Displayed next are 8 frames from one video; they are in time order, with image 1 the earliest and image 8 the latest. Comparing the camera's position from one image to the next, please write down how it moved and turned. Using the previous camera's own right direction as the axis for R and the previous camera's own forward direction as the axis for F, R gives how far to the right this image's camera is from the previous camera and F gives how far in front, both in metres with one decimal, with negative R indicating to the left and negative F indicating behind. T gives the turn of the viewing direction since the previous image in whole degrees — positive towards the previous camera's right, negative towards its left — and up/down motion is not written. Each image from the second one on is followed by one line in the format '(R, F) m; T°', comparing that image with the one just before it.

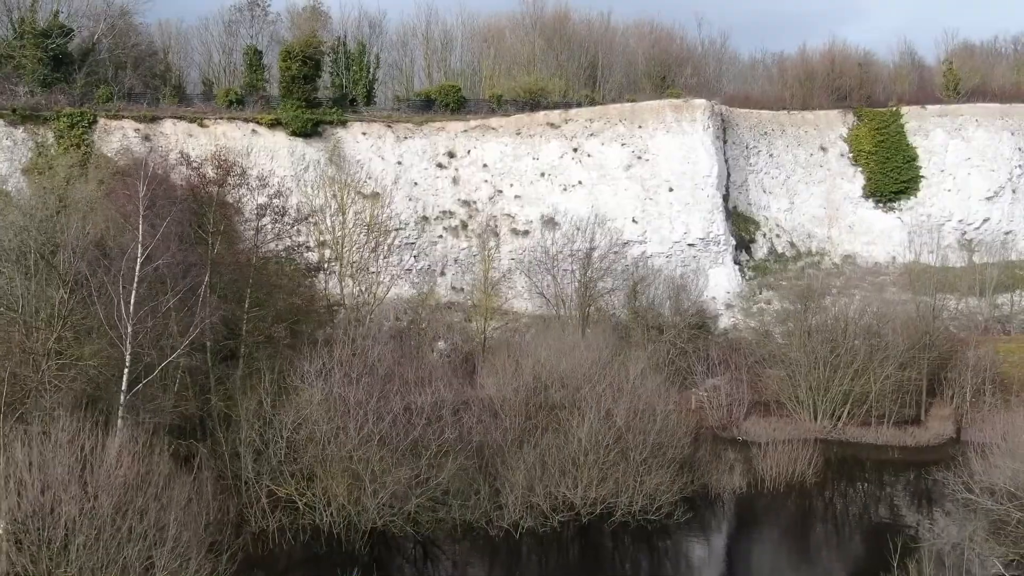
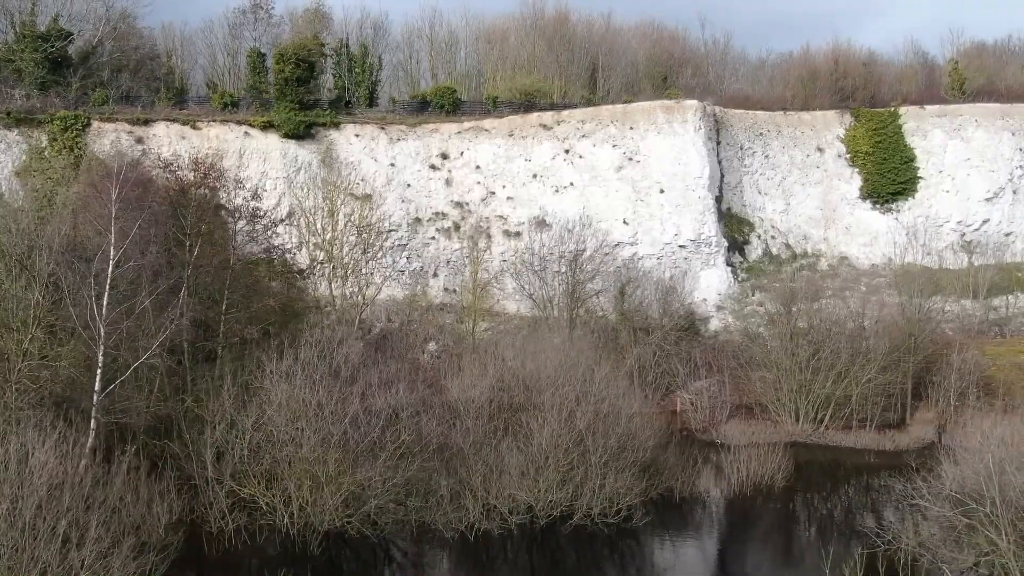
(+0.7, 0.0) m; -1°
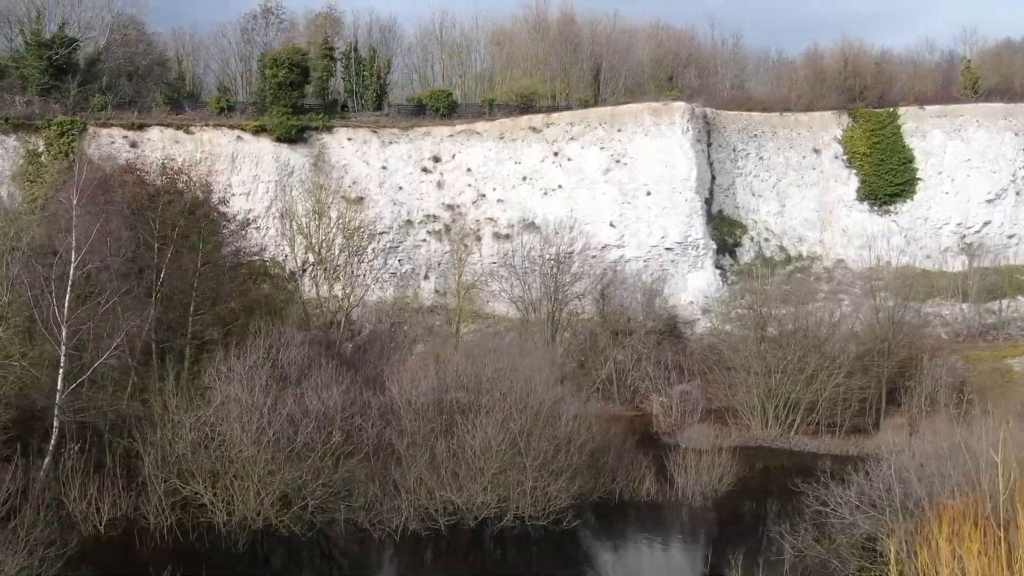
(+1.1, 0.0) m; -2°
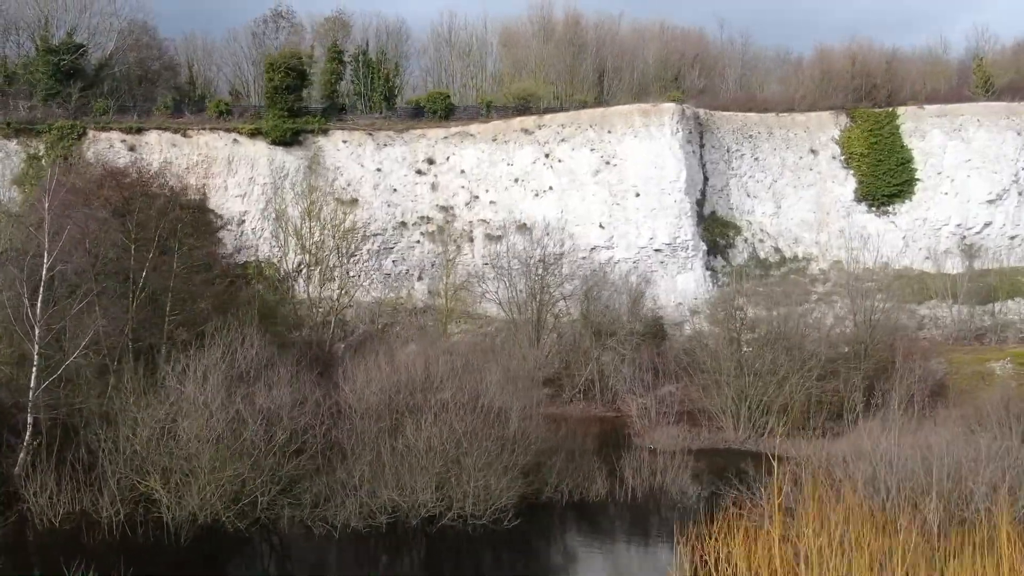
(+1.0, -0.1) m; -2°
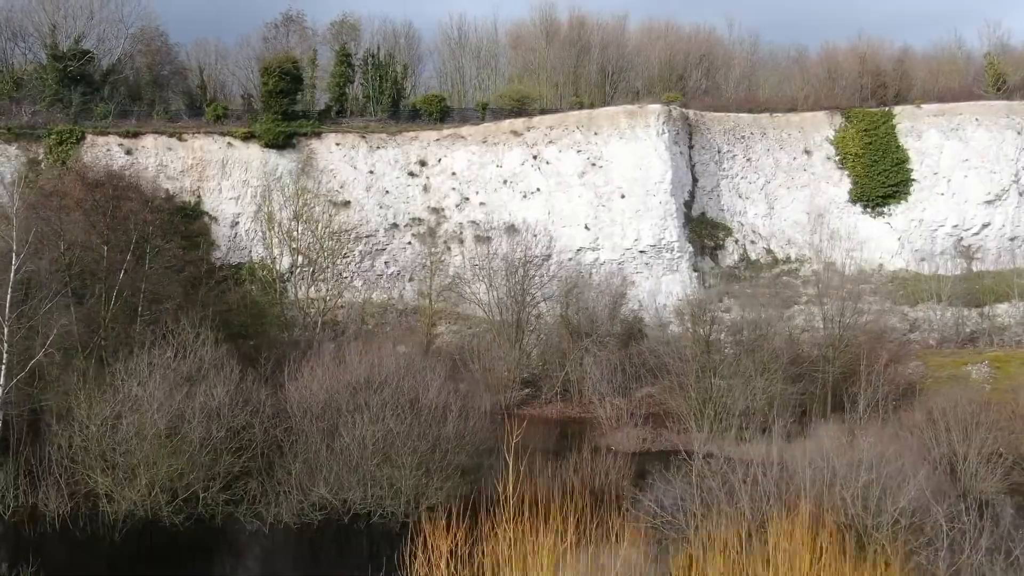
(+1.2, -0.1) m; -2°
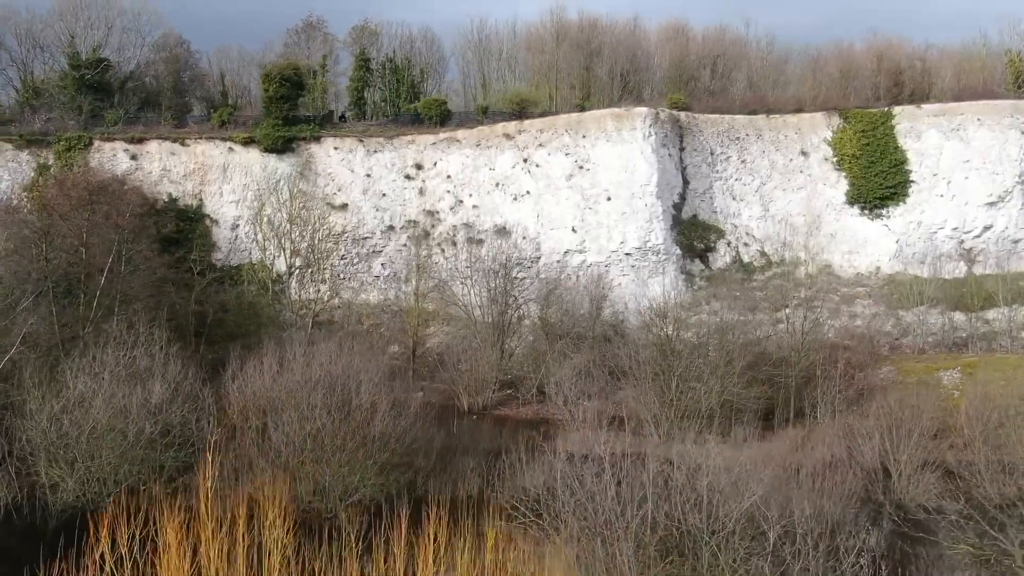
(+1.5, -0.2) m; -3°
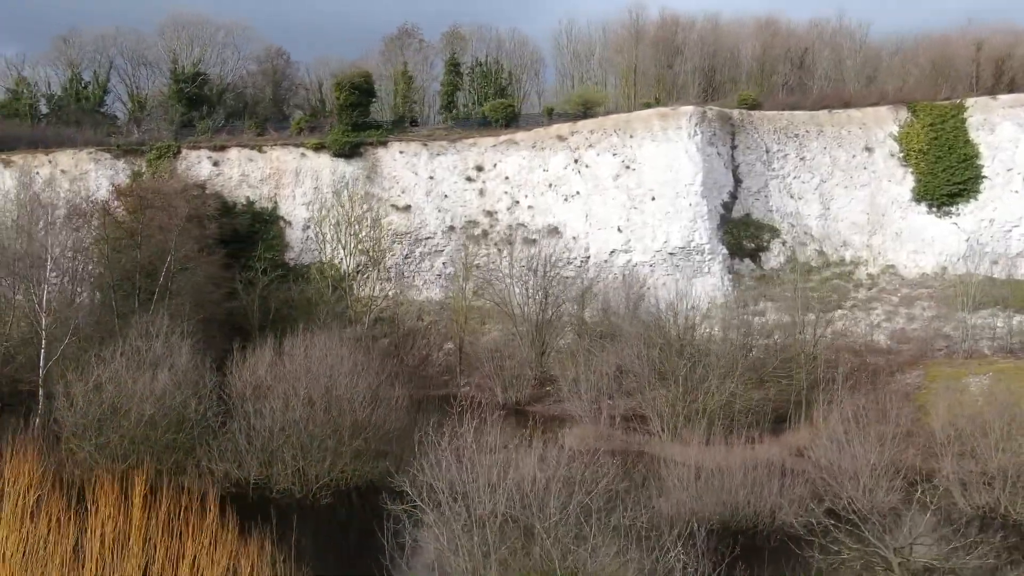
(+1.7, -0.5) m; -8°
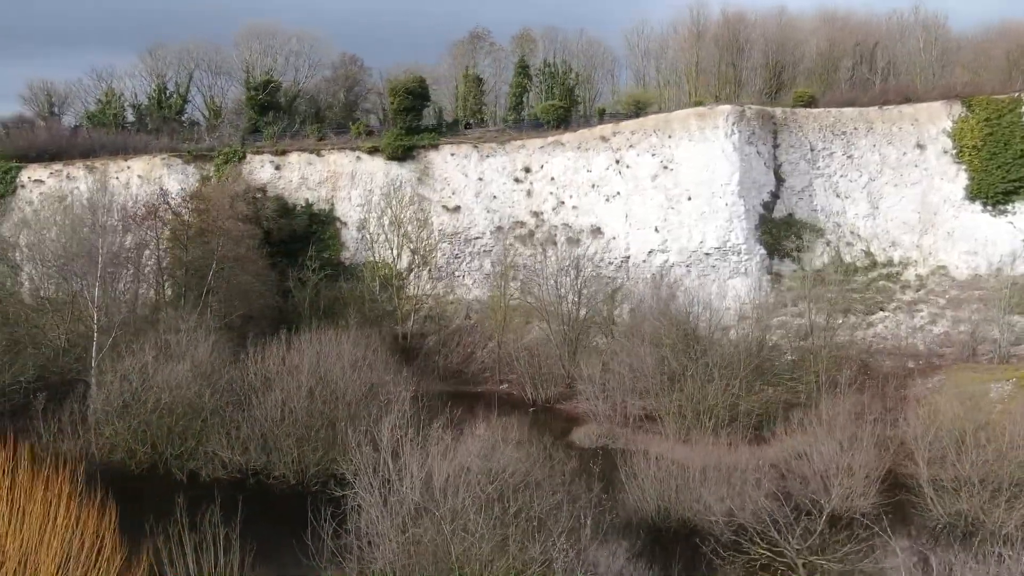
(+1.2, -0.6) m; -6°
